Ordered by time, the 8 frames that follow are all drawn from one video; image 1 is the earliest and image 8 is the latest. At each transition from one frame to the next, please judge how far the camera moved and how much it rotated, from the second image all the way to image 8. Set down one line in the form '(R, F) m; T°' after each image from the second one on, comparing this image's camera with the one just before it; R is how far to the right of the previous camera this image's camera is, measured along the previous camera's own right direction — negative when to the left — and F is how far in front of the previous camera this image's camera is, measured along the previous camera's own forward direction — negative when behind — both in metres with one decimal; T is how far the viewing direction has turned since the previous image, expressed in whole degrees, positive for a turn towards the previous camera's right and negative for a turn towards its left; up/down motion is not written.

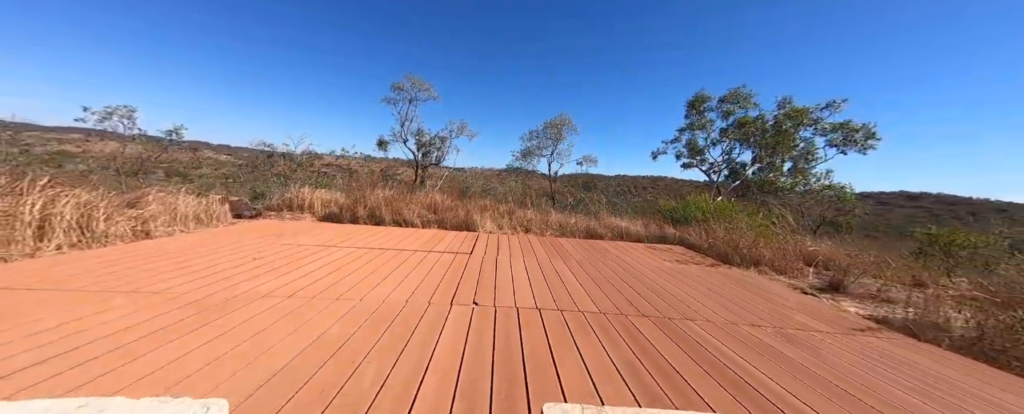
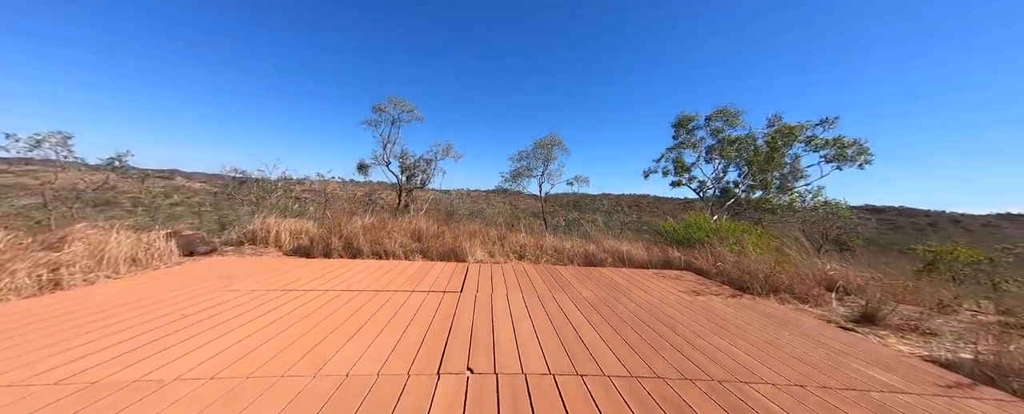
(-0.1, +0.3) m; +2°
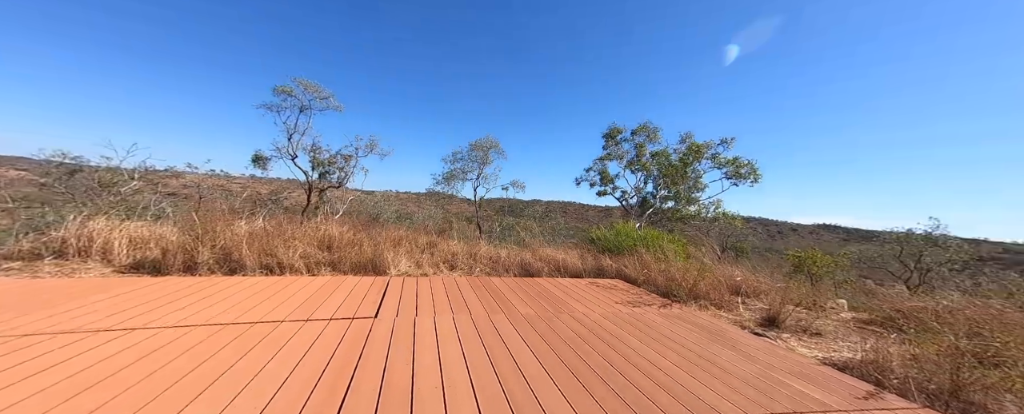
(0.0, +0.3) m; +12°
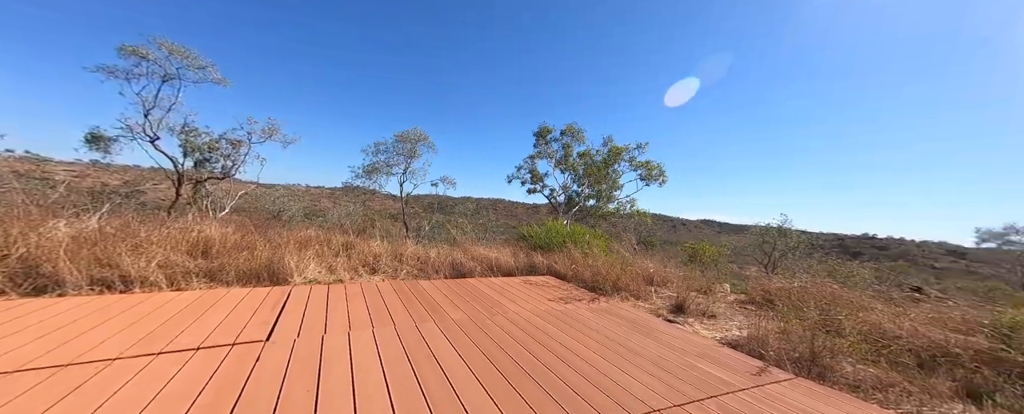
(0.0, +0.2) m; +13°
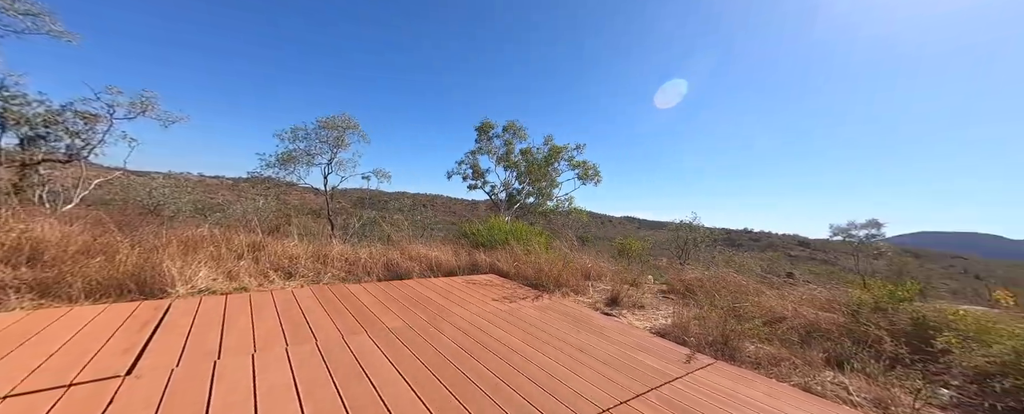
(0.0, +0.1) m; +11°
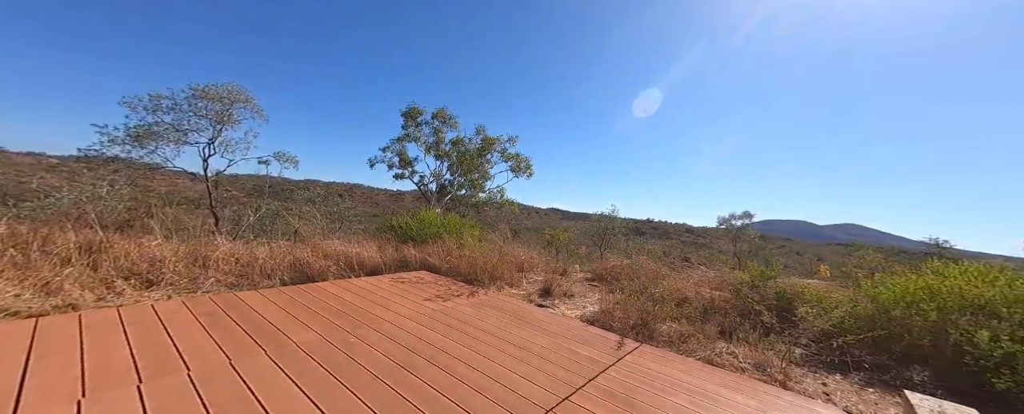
(-0.1, +0.1) m; +13°
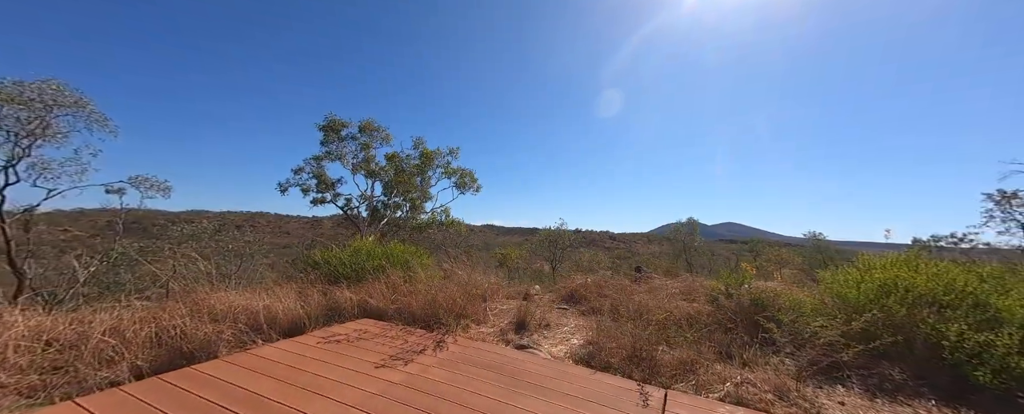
(-0.3, +0.6) m; +12°
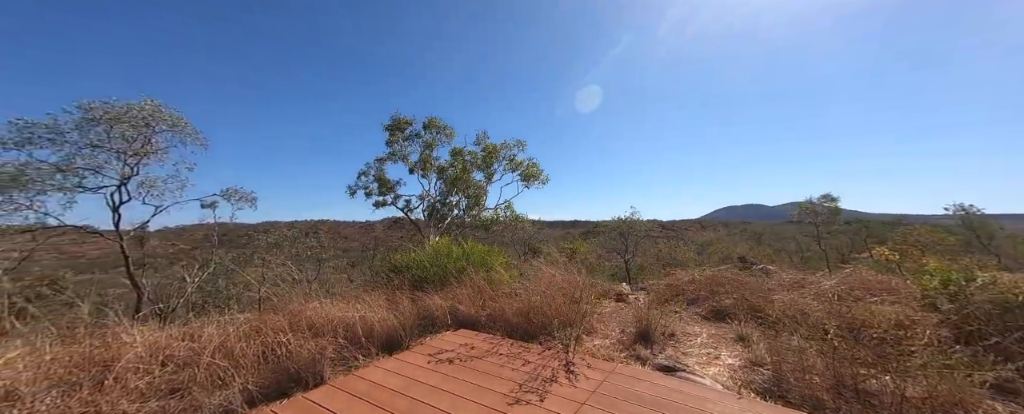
(-0.7, +0.5) m; -8°
